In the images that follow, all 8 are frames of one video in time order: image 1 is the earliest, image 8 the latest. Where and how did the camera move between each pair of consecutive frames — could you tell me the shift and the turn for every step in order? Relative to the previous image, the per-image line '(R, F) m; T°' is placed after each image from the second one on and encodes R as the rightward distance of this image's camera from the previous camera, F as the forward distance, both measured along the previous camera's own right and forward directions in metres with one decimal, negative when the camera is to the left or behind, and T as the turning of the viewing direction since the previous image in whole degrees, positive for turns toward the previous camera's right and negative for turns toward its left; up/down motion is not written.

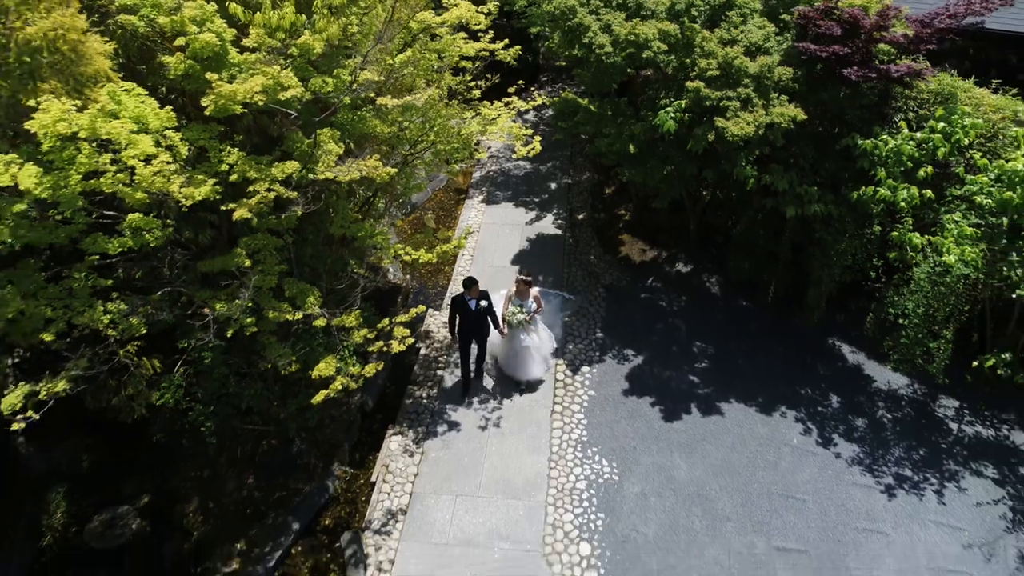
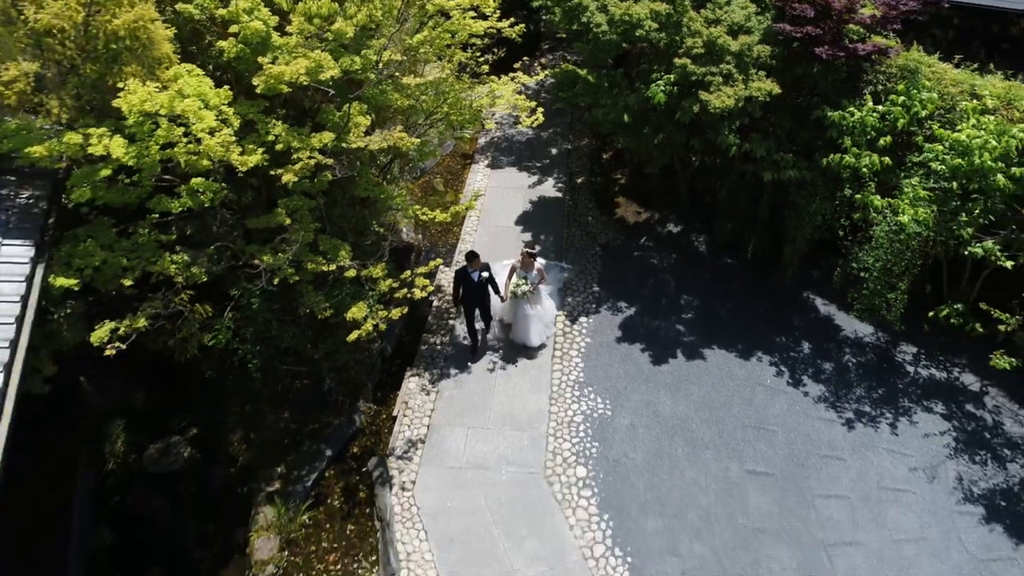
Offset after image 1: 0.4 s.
(-0.1, -0.9) m; 0°
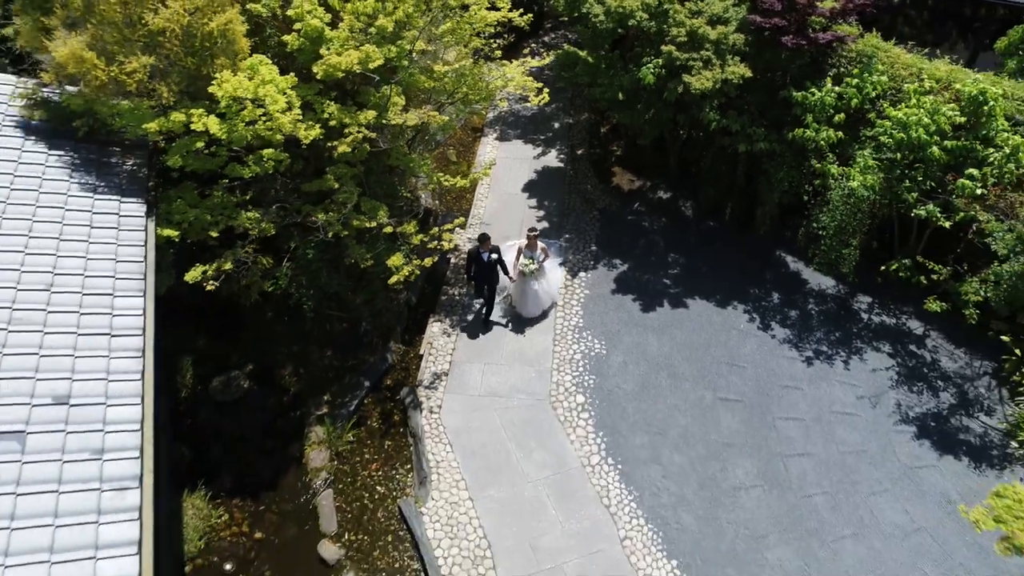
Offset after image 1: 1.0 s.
(-0.1, -1.4) m; 0°
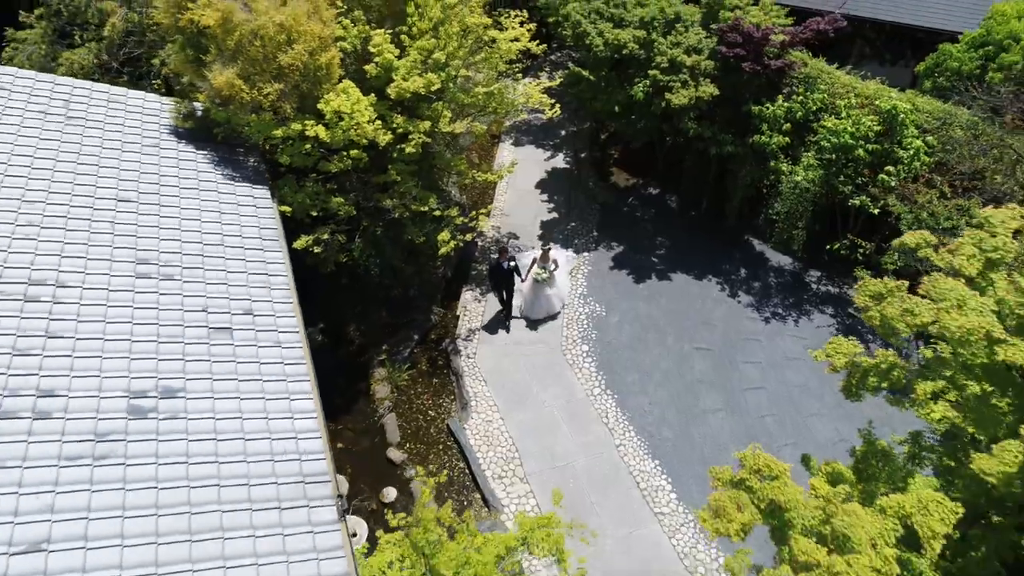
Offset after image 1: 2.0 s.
(-0.3, -2.5) m; 0°
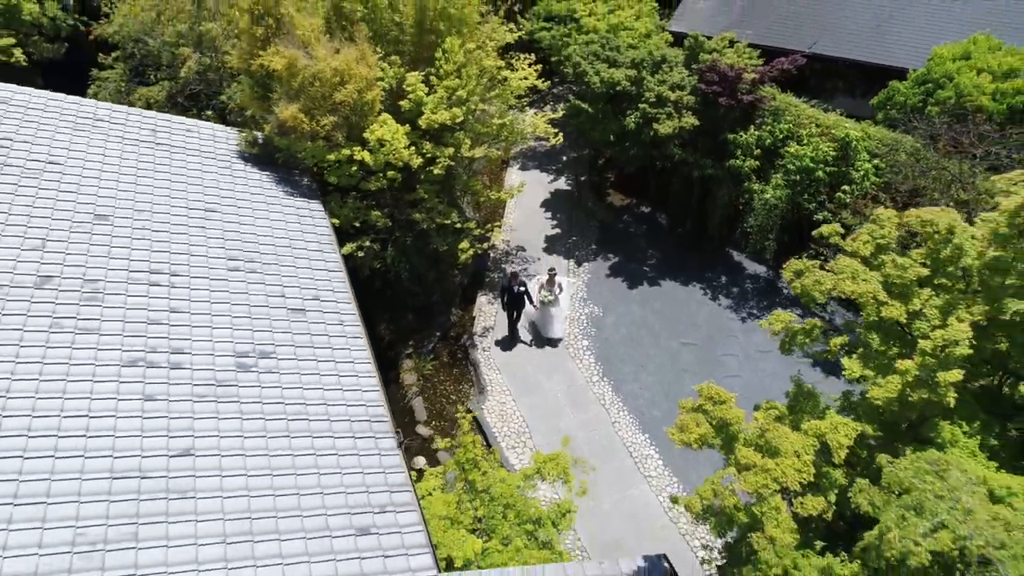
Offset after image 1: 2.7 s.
(-0.2, -1.8) m; 0°
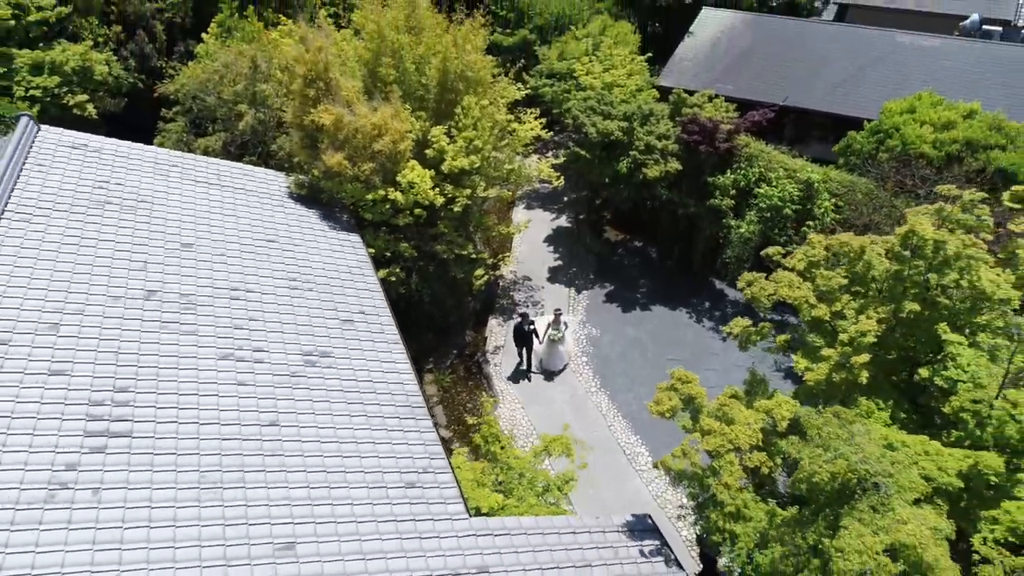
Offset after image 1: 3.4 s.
(-0.2, -1.9) m; 0°
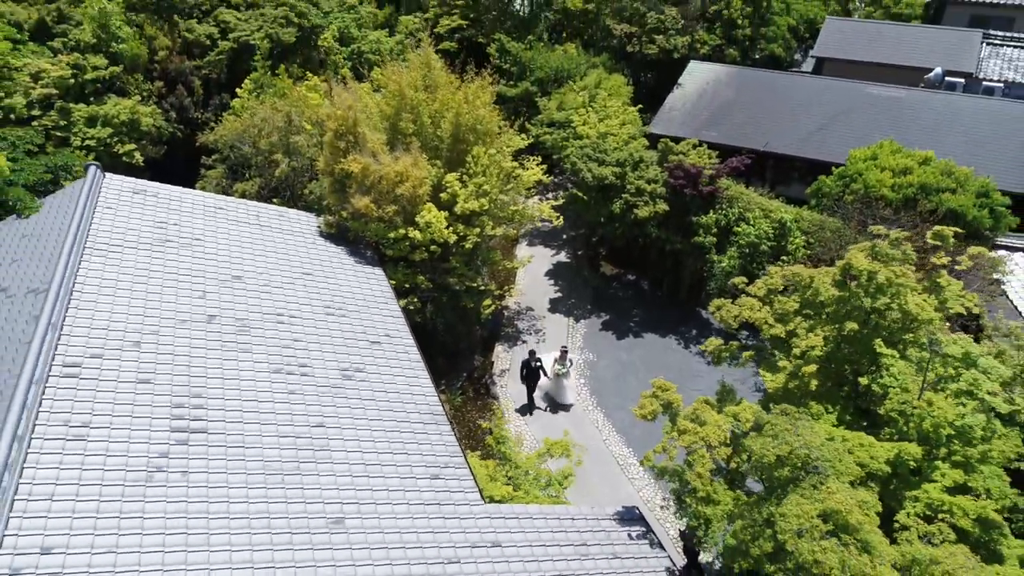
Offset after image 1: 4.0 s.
(-0.1, -1.7) m; 0°
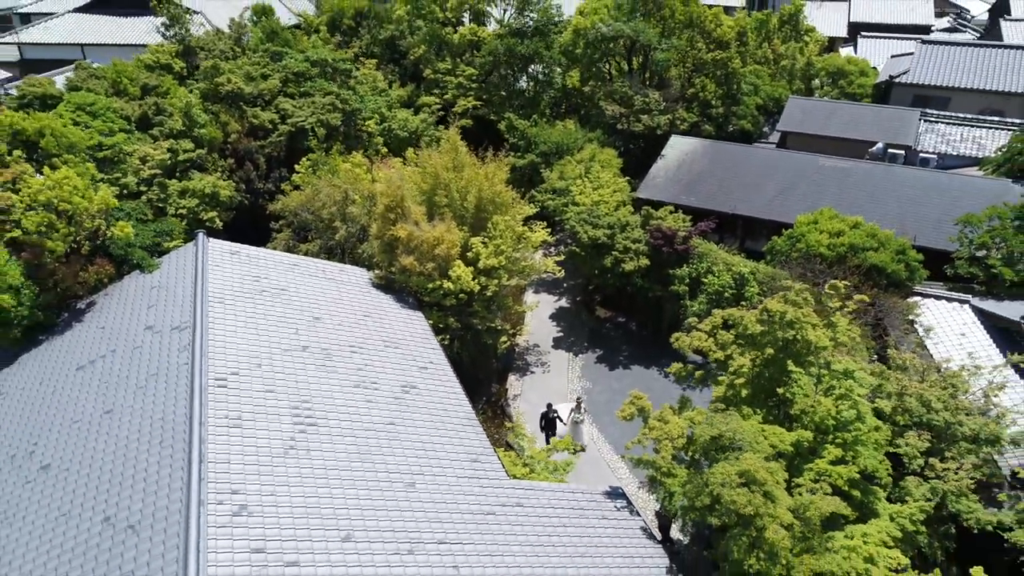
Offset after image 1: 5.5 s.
(-0.3, -4.0) m; 0°
